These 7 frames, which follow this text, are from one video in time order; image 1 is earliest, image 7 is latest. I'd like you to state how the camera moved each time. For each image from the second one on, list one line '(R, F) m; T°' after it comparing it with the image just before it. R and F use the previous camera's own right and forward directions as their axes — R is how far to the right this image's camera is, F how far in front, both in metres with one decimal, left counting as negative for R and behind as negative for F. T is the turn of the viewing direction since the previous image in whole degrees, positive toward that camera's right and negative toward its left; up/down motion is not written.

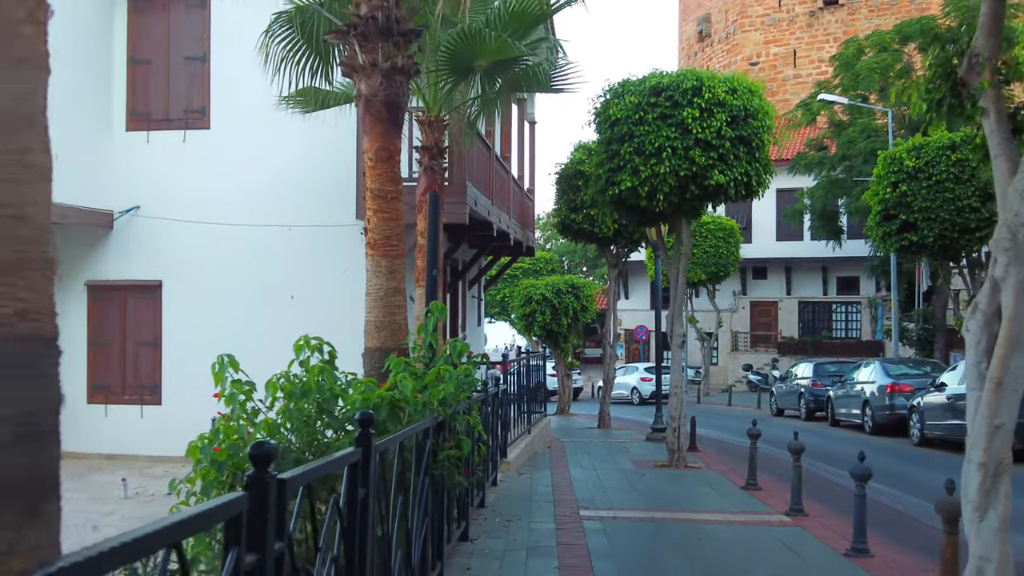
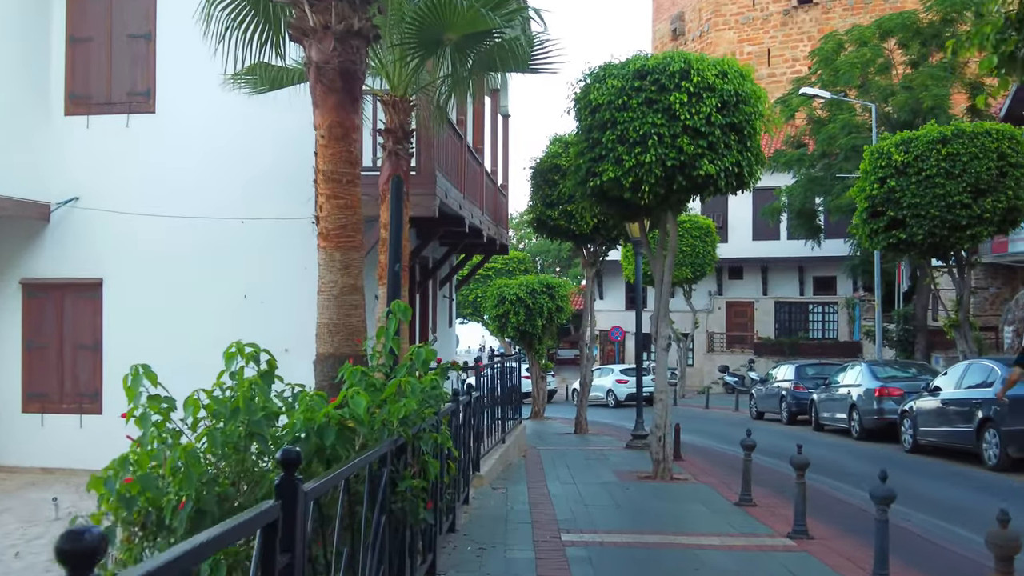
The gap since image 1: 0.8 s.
(0.0, +0.9) m; +2°
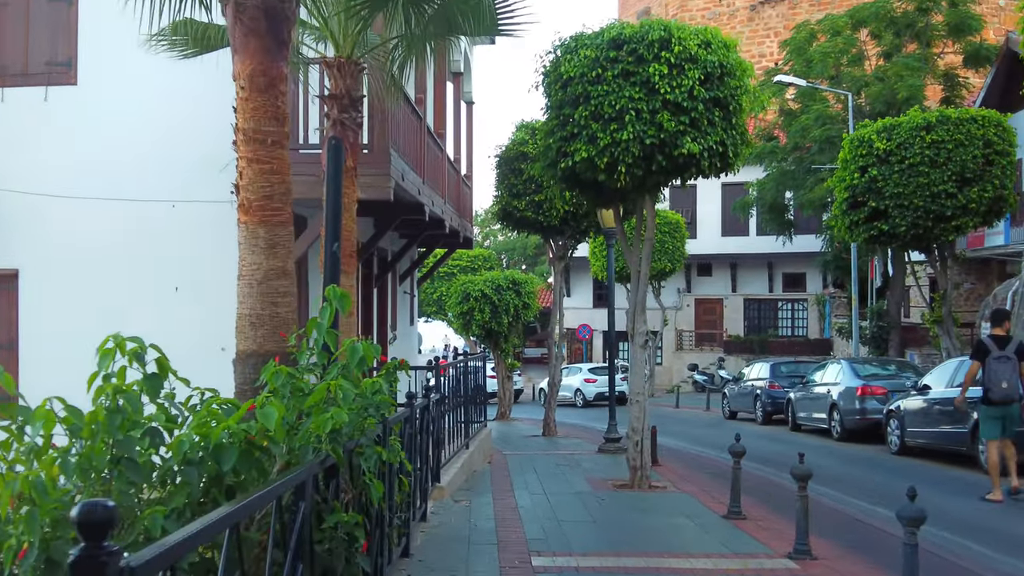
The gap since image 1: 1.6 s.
(0.0, +1.1) m; +2°
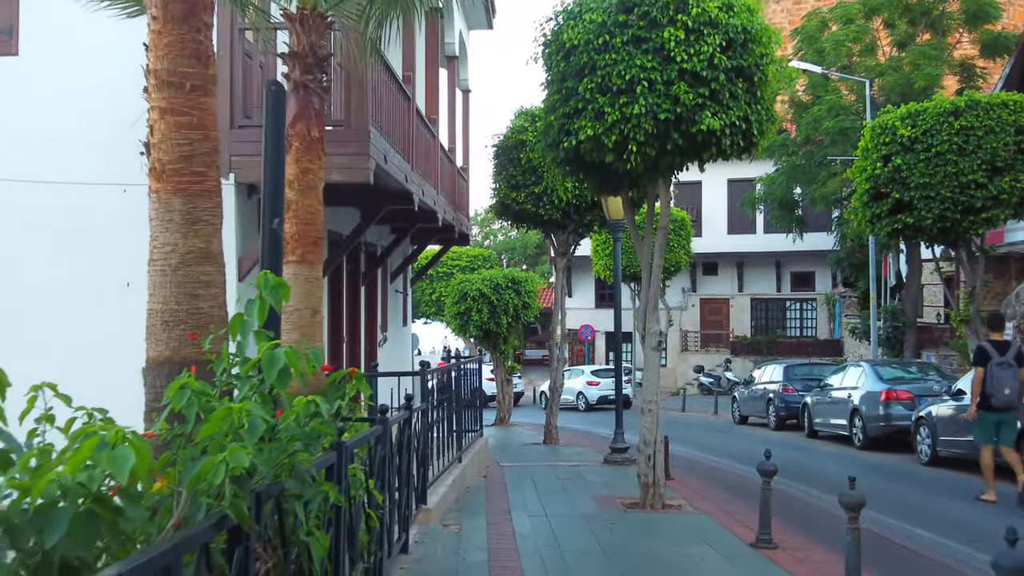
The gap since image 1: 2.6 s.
(0.0, +1.2) m; 0°
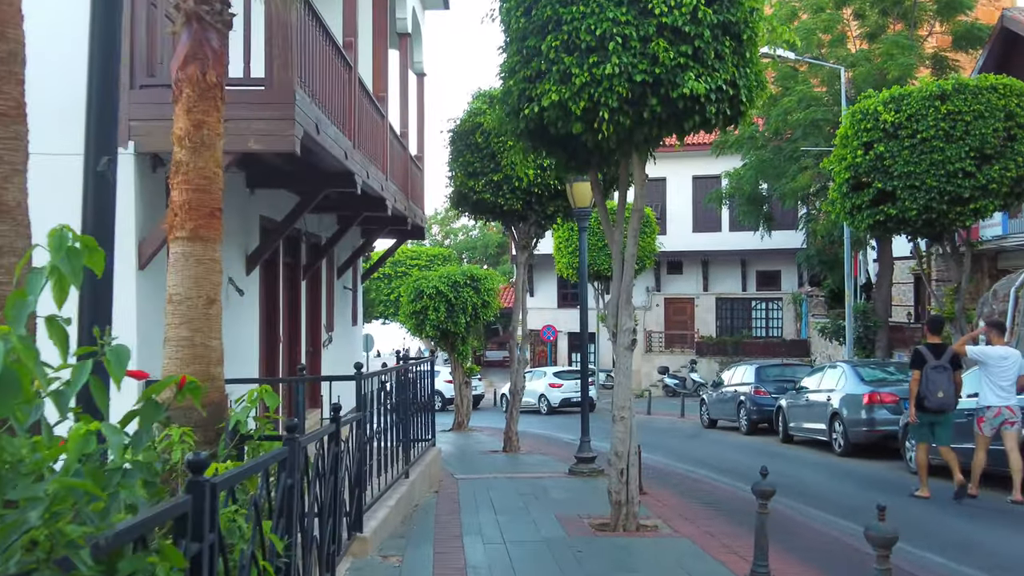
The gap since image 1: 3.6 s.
(+0.1, +1.3) m; +2°
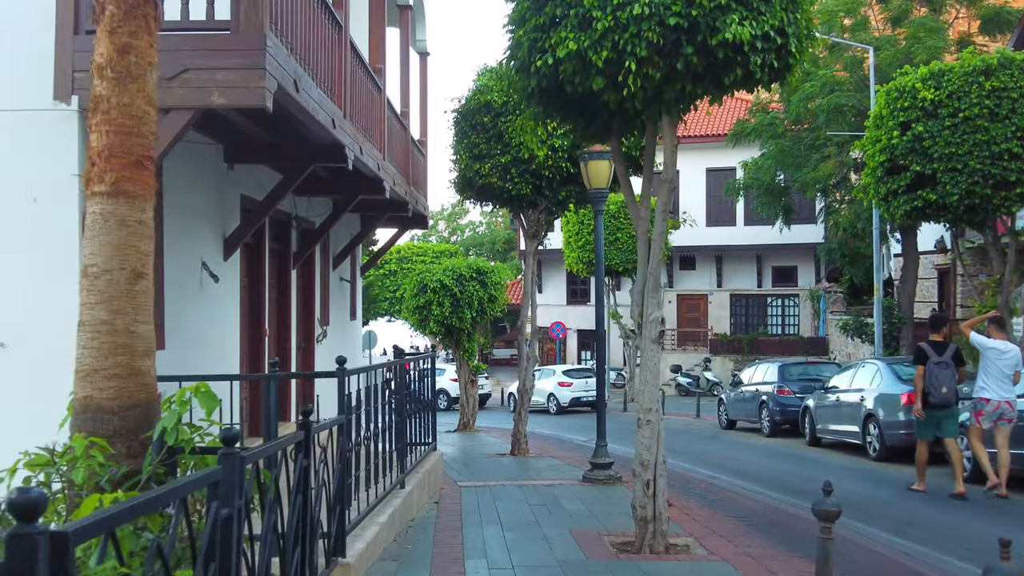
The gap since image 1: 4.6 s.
(0.0, +1.1) m; 0°
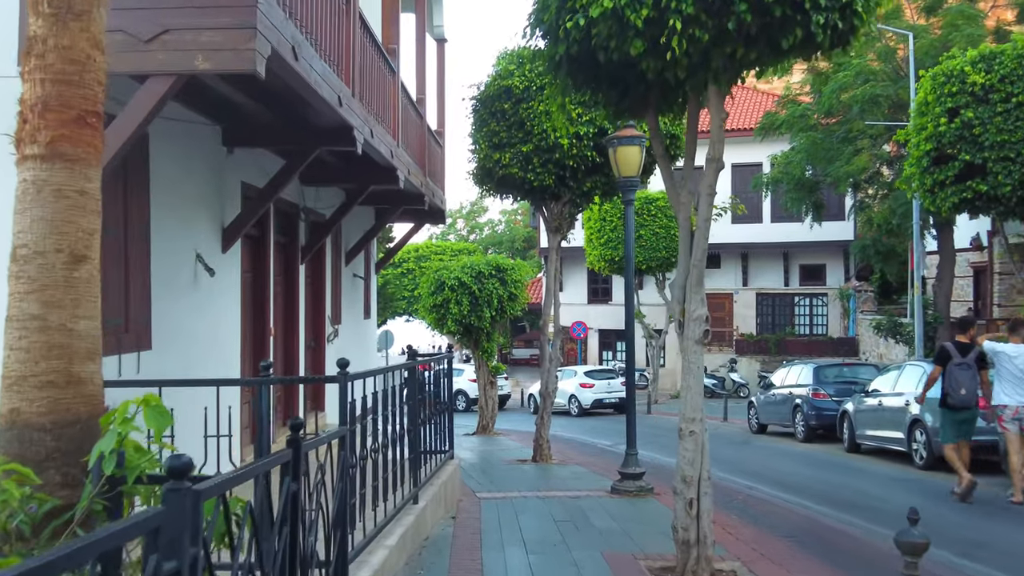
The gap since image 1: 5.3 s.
(0.0, +0.8) m; -1°
